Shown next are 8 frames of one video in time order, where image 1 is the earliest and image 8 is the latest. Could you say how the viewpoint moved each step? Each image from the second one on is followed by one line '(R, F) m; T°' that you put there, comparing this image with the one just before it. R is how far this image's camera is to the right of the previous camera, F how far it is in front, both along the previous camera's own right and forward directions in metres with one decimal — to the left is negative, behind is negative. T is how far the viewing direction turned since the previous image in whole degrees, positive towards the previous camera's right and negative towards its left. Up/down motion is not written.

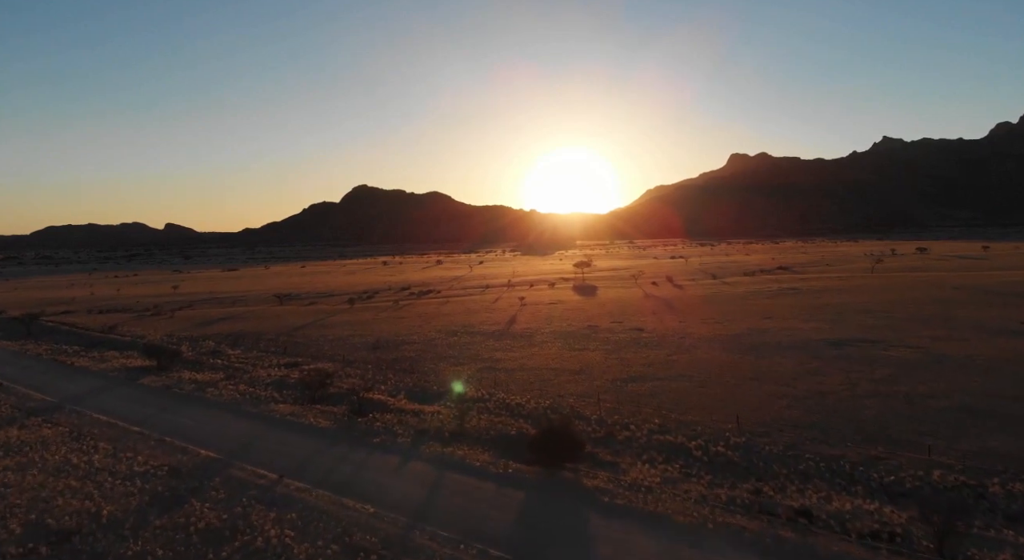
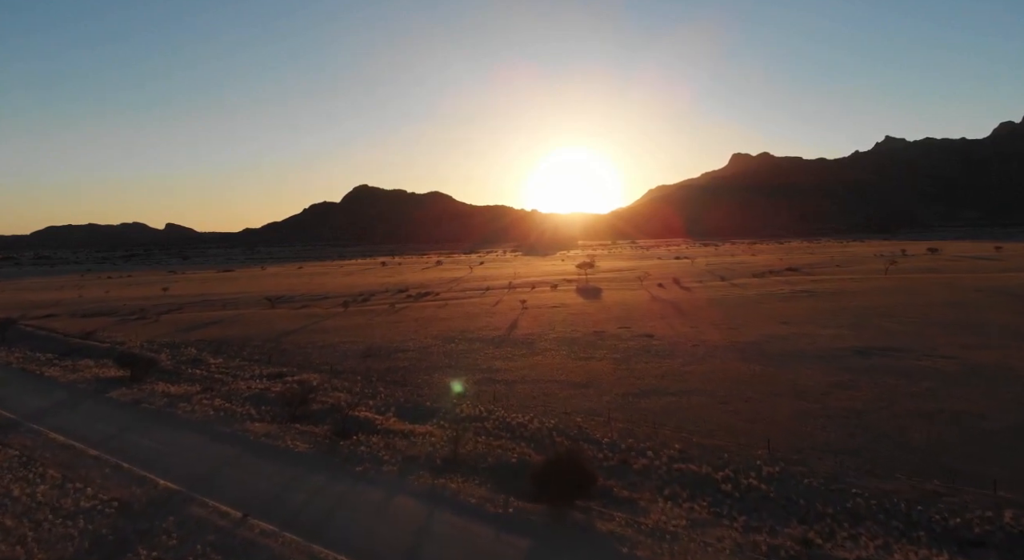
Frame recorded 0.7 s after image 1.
(0.0, +1.5) m; 0°
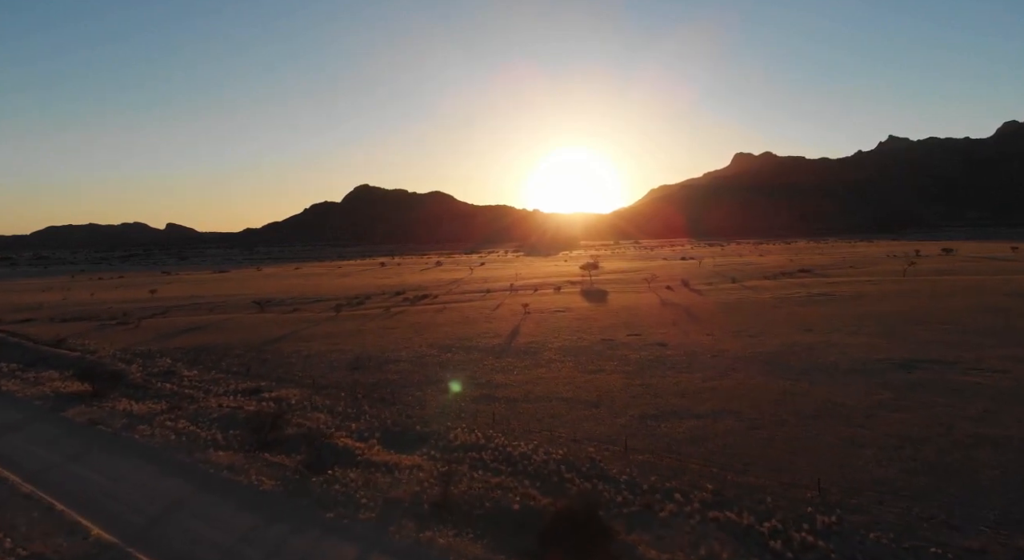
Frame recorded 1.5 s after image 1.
(0.0, +1.8) m; 0°
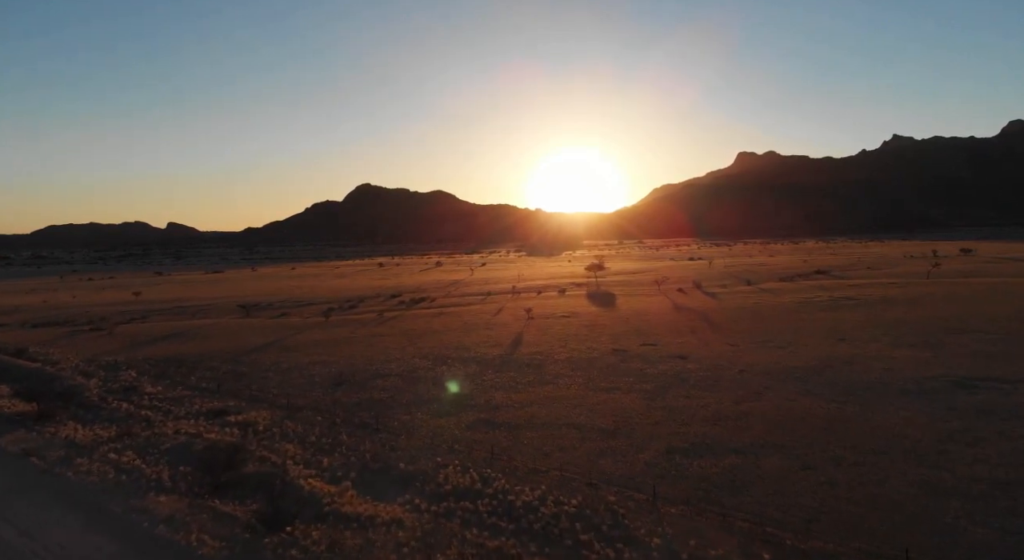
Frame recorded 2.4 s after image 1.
(0.0, +2.2) m; 0°
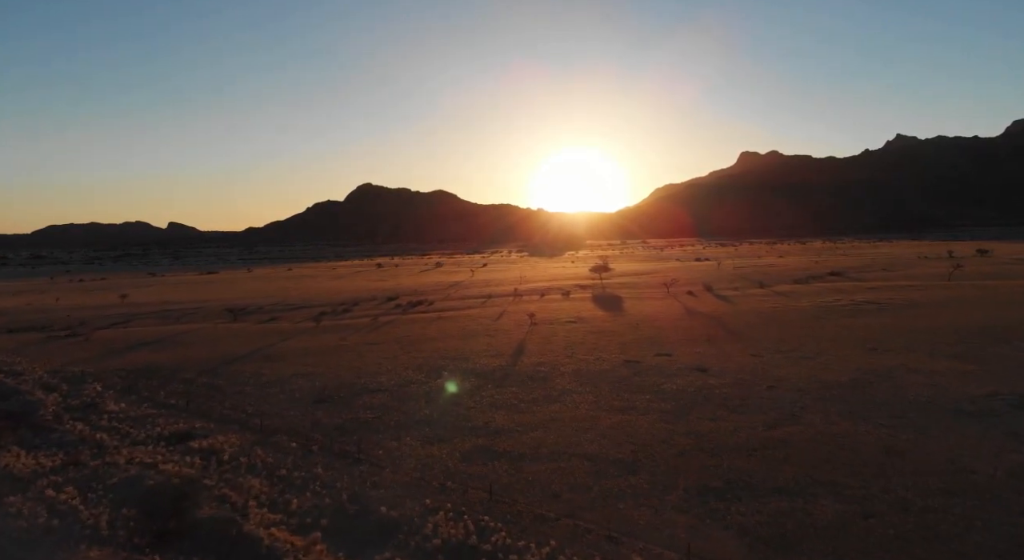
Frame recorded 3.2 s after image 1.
(0.0, +1.8) m; 0°
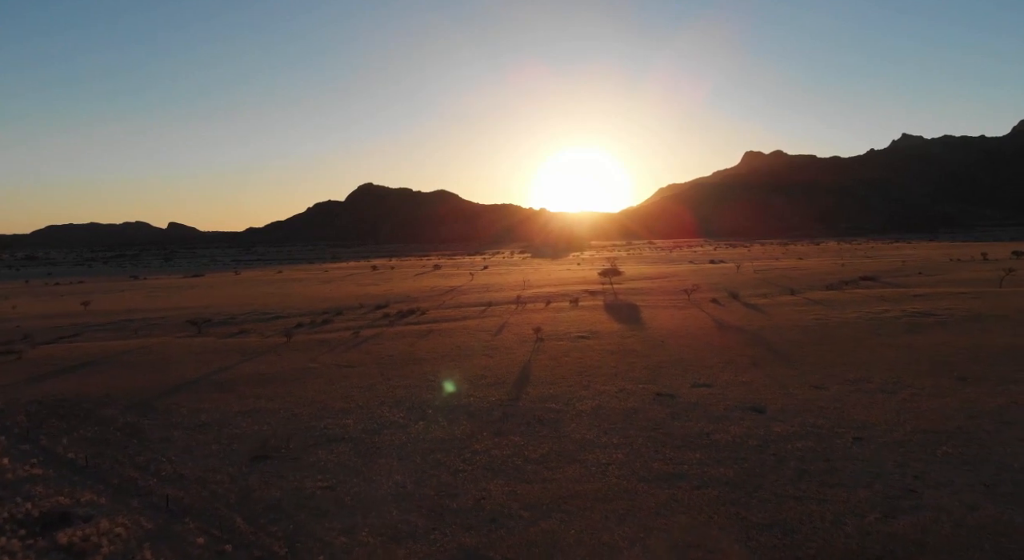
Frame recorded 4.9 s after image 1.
(0.0, +3.8) m; 0°
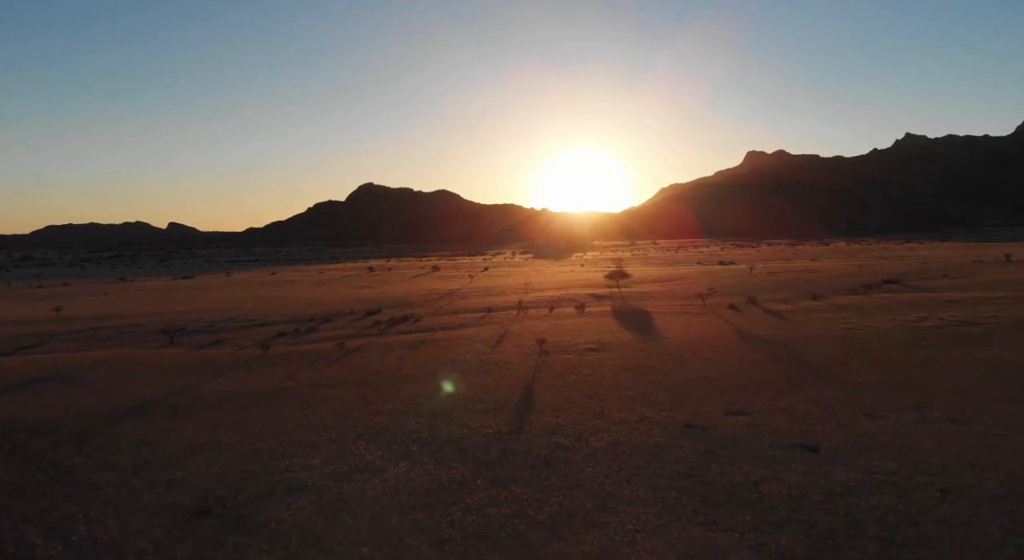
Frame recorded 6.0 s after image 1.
(0.0, +2.4) m; 0°
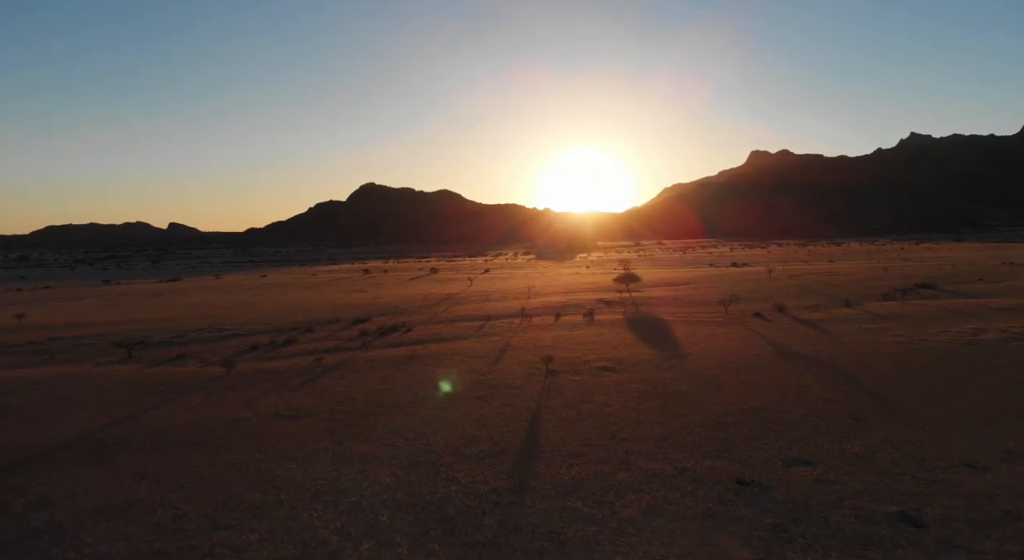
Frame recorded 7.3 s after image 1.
(0.0, +2.9) m; 0°
